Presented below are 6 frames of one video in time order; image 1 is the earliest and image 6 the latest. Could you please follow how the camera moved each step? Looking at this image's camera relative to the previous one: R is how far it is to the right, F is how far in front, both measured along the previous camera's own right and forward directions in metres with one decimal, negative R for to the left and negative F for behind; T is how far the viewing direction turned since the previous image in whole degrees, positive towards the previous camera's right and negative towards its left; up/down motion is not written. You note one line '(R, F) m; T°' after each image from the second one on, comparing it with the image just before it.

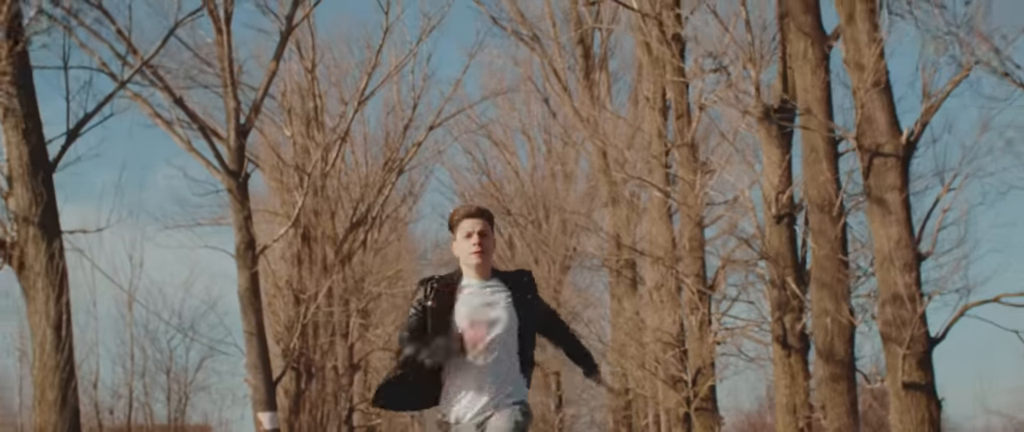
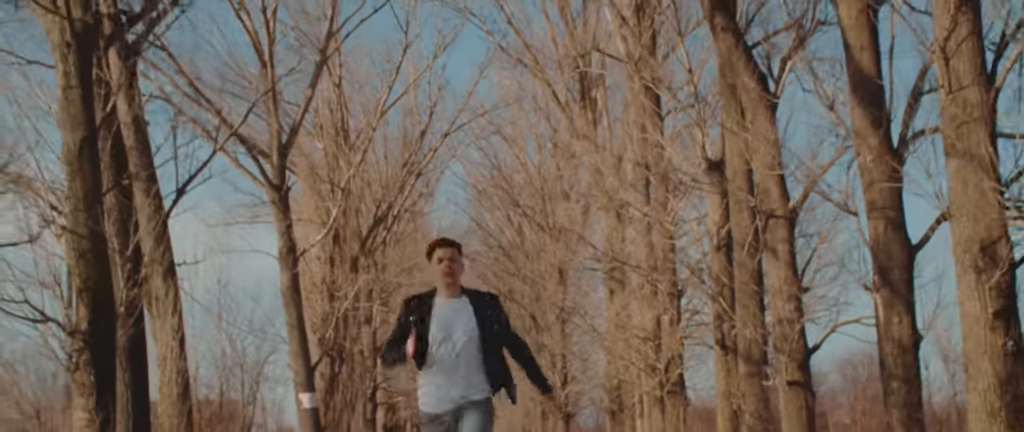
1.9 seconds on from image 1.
(+0.2, -3.9) m; -1°
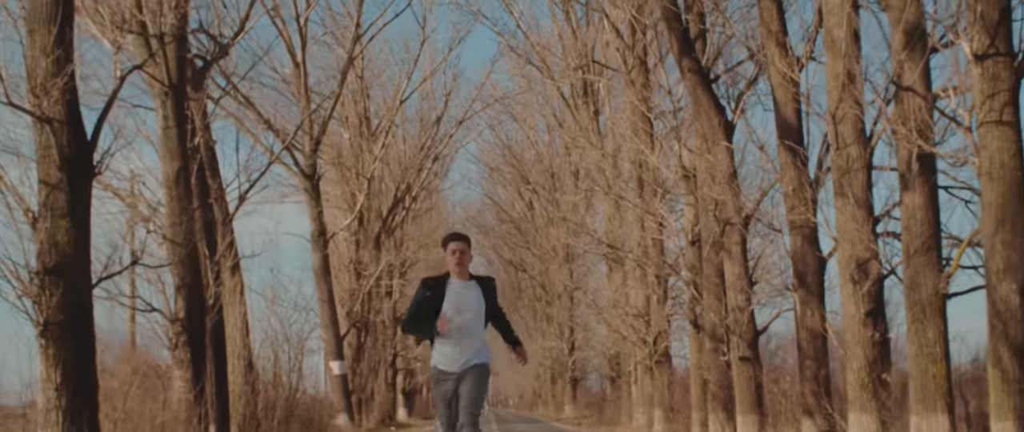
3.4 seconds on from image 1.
(+0.1, -3.2) m; -1°
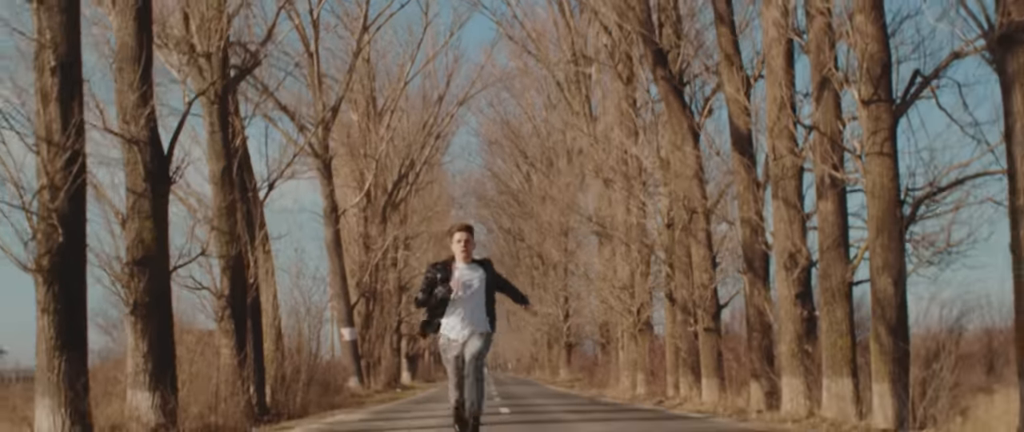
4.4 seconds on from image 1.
(0.0, -2.6) m; 0°
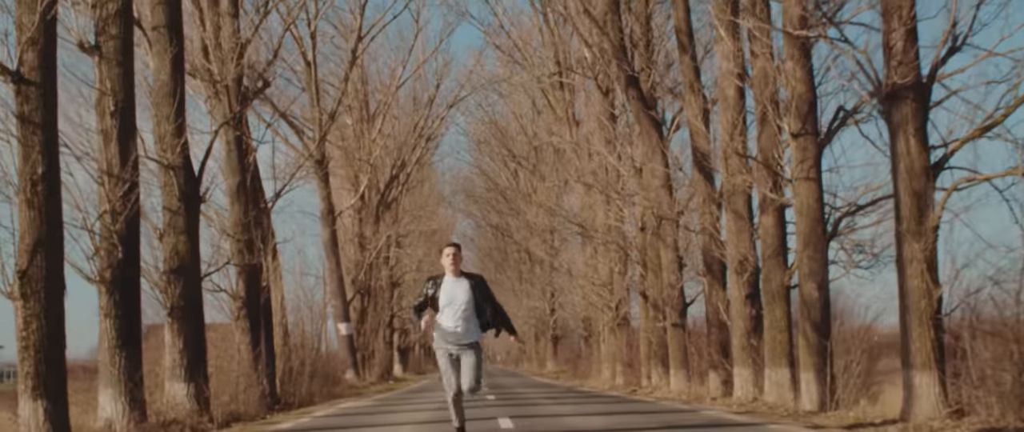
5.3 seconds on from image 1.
(0.0, -2.1) m; 0°
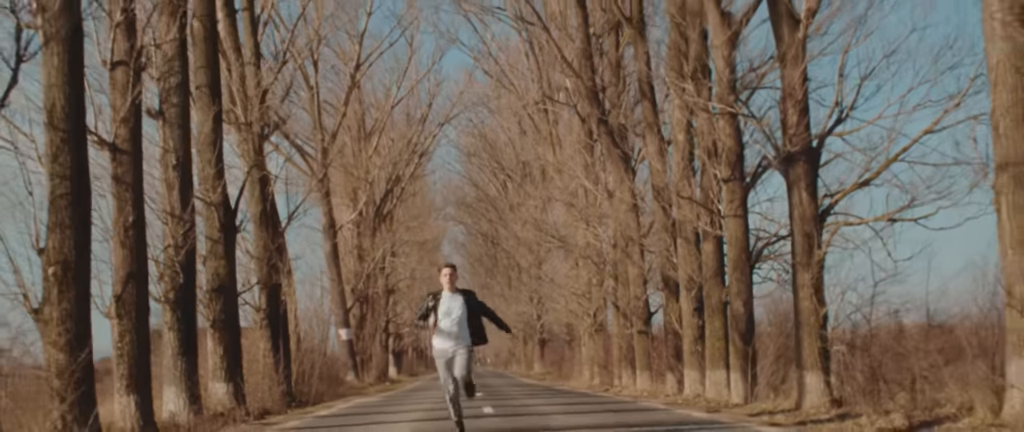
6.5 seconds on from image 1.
(+0.1, -3.1) m; 0°
